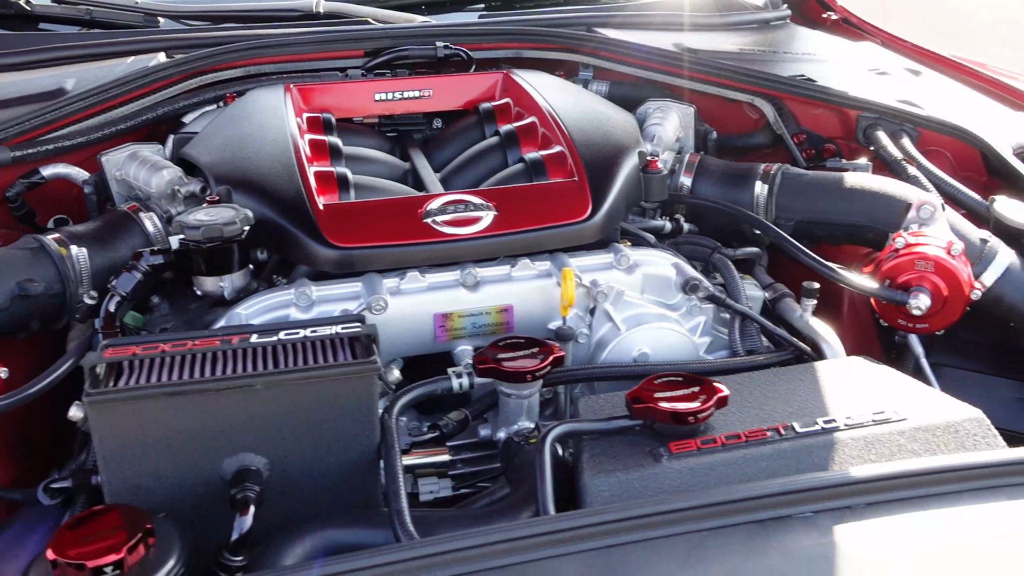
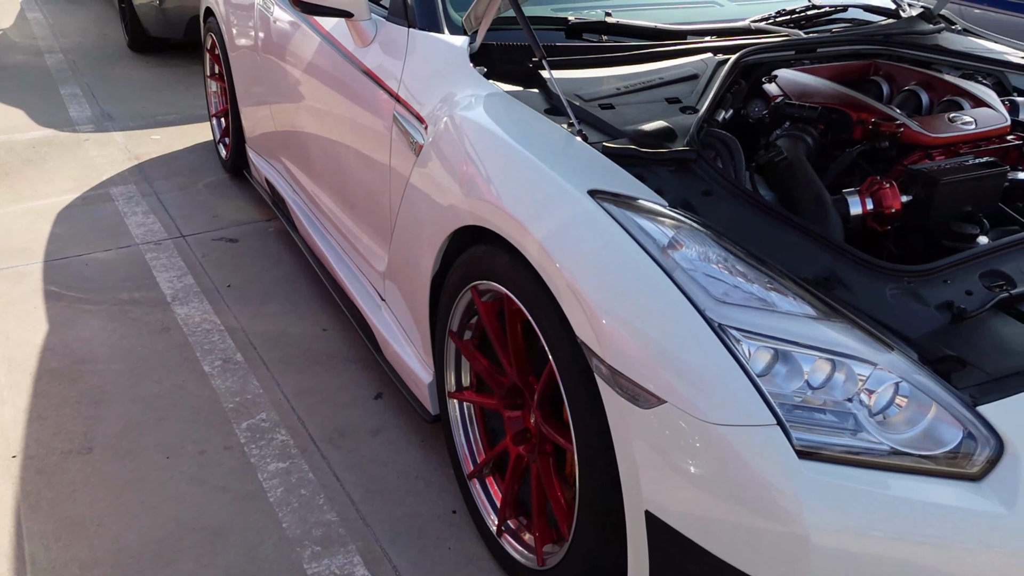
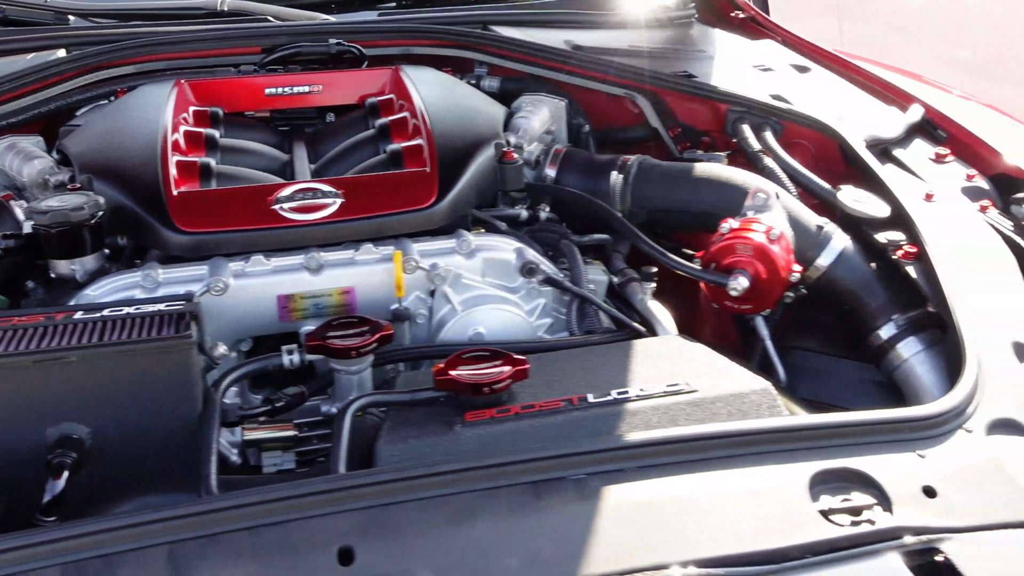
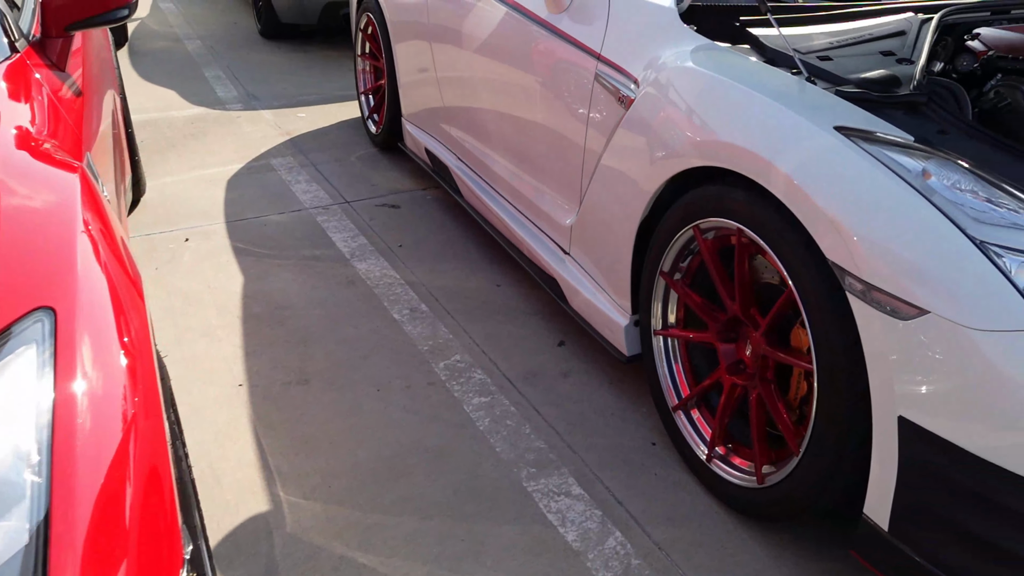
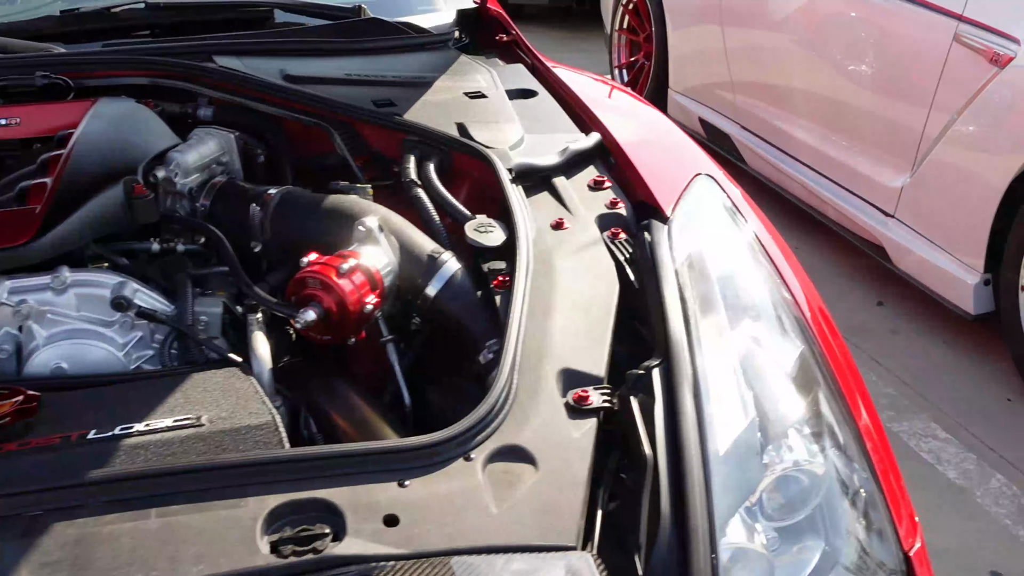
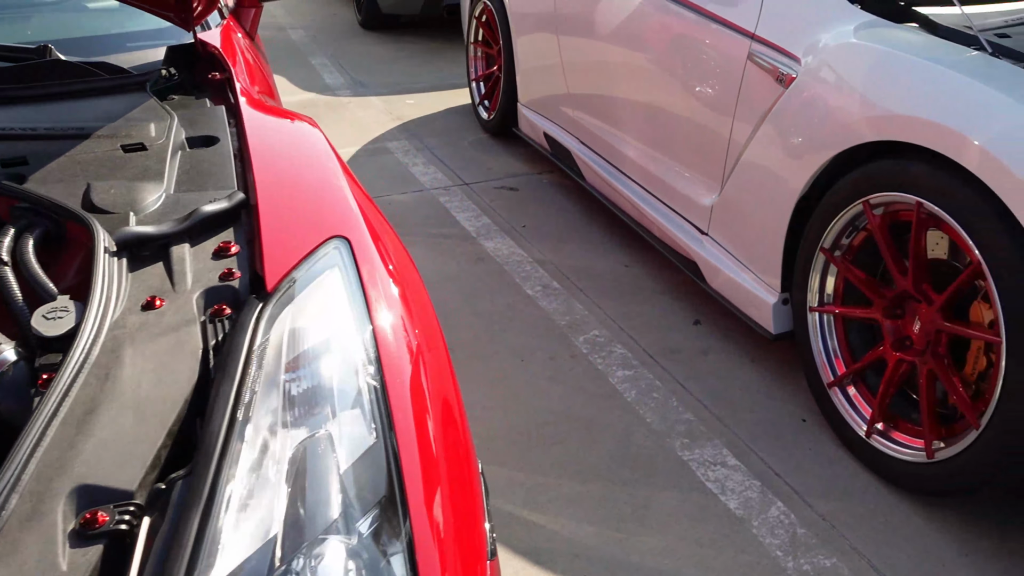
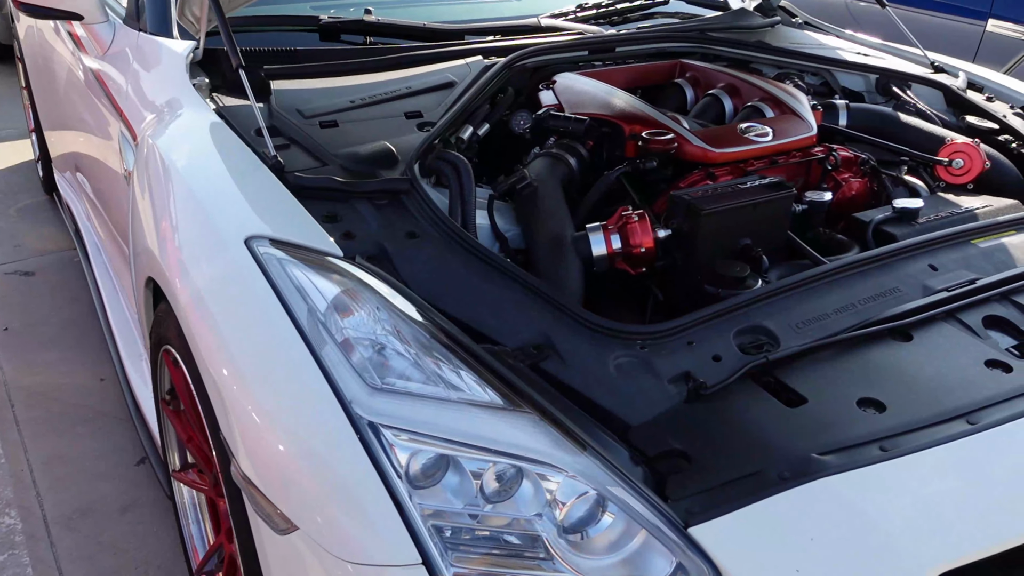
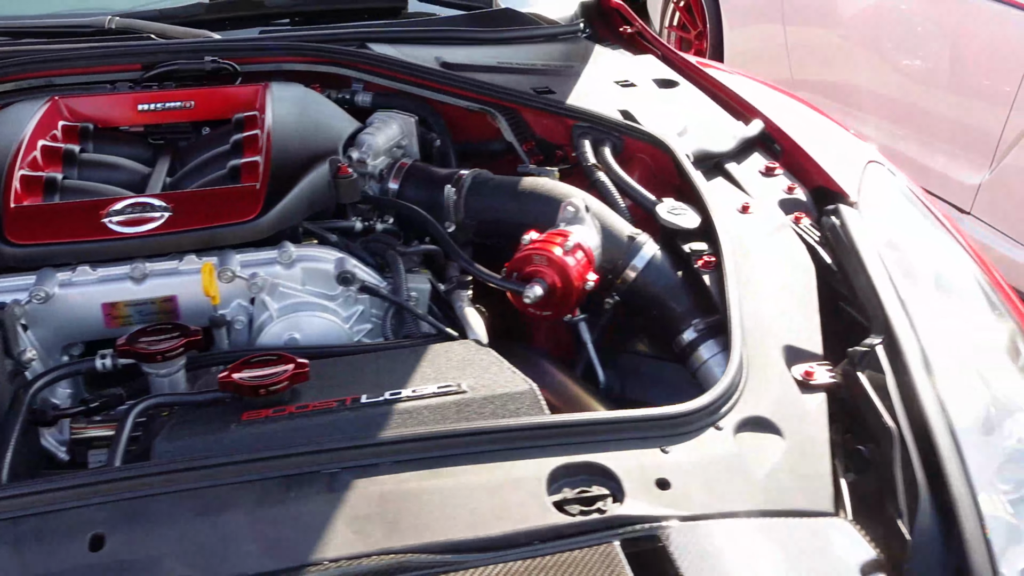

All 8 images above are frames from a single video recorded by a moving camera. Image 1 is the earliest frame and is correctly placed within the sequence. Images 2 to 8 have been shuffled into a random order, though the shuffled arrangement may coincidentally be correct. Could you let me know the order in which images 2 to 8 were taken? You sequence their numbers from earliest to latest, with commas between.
3, 8, 5, 6, 4, 2, 7
